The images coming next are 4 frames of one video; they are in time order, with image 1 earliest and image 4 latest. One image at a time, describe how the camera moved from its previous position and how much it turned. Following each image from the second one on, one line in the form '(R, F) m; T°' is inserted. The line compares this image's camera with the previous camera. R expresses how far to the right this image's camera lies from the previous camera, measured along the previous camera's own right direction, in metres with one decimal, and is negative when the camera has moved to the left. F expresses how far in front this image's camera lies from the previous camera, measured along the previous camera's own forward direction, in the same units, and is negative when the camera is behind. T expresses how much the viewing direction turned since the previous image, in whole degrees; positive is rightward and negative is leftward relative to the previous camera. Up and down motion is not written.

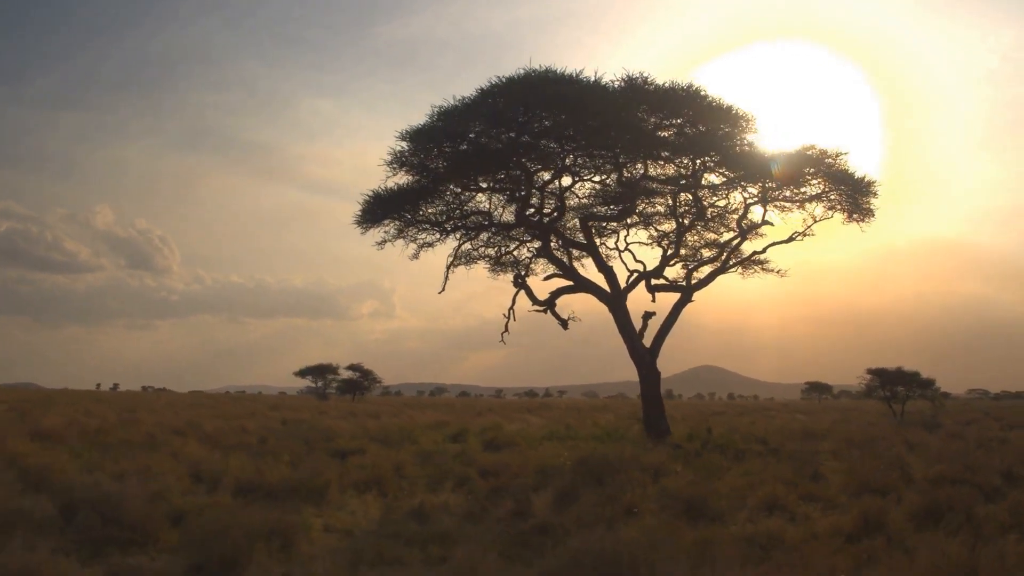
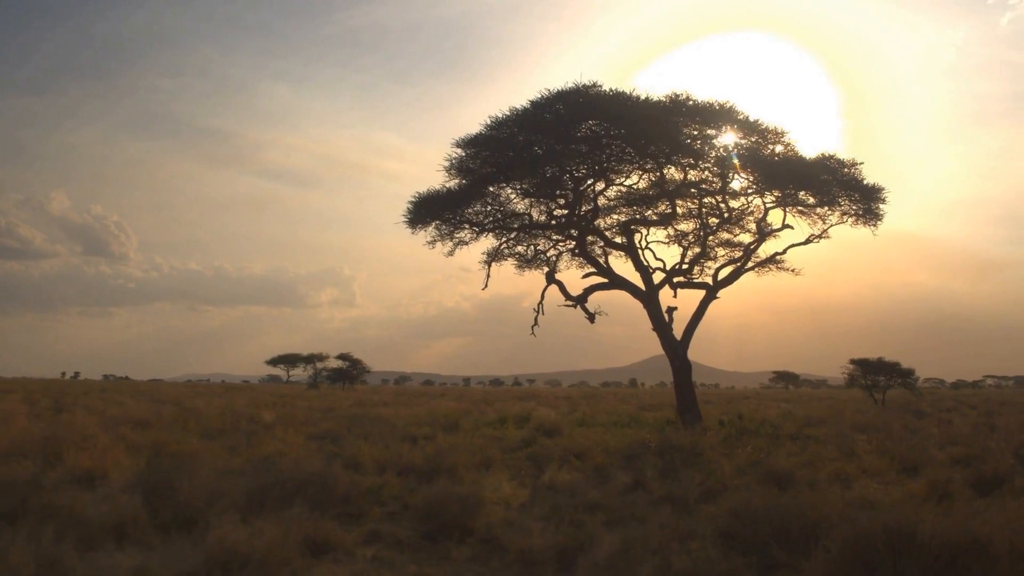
(-2.3, -1.5) m; +2°
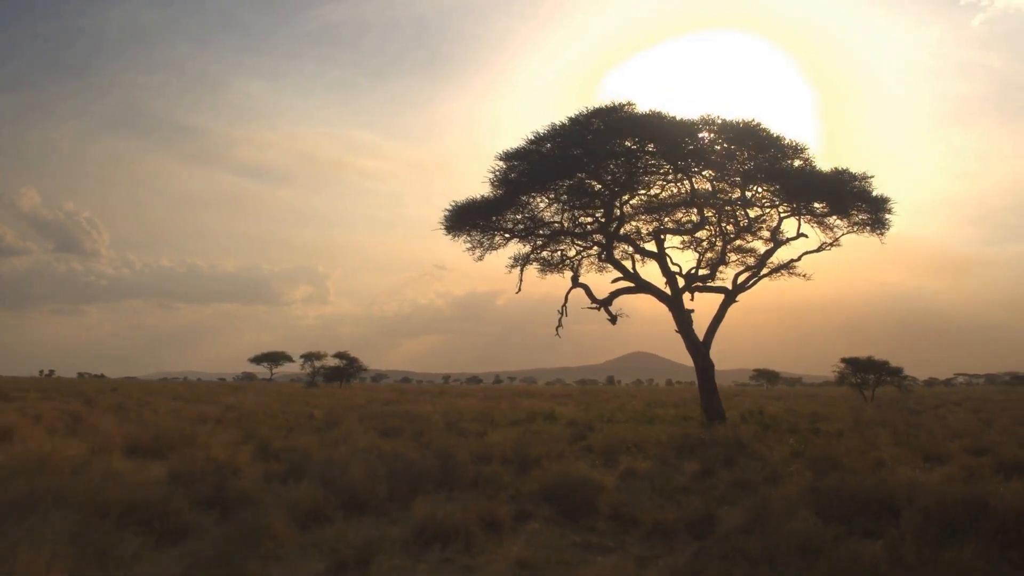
(-1.8, -1.4) m; +2°
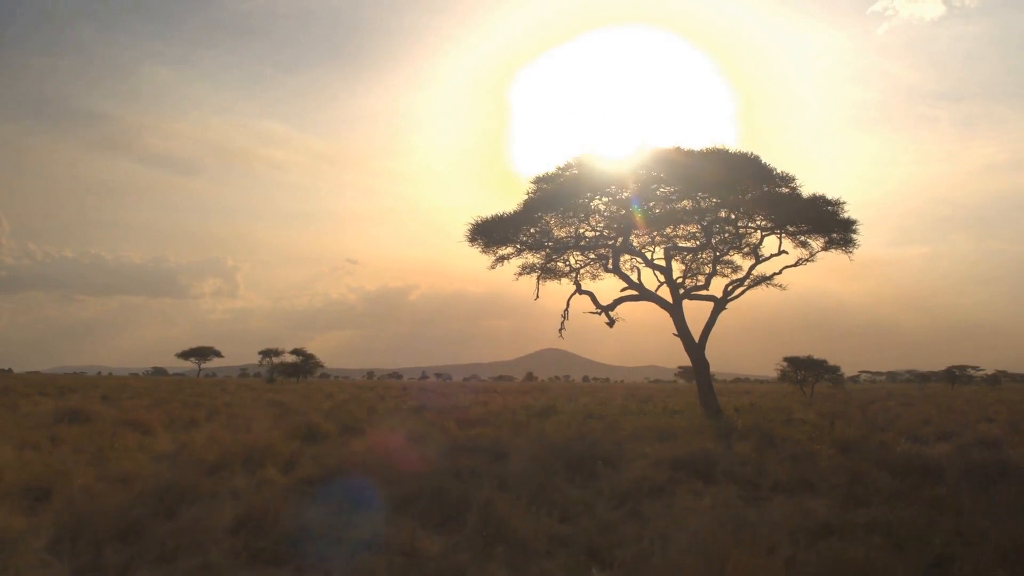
(-3.7, -2.6) m; +6°
